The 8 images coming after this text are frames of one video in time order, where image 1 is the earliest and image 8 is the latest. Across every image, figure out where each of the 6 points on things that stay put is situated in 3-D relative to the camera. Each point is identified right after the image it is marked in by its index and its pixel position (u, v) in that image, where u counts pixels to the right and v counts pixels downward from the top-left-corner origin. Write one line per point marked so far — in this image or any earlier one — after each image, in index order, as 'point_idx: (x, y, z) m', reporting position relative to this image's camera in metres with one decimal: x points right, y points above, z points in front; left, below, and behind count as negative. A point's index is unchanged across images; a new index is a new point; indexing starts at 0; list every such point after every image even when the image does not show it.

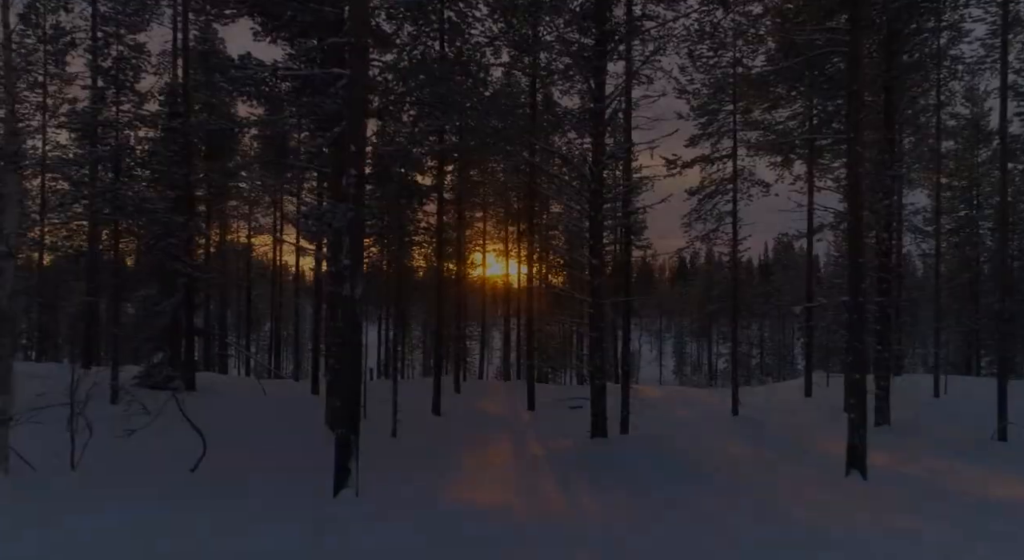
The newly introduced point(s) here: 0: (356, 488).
0: (-2.1, -2.7, +10.2) m
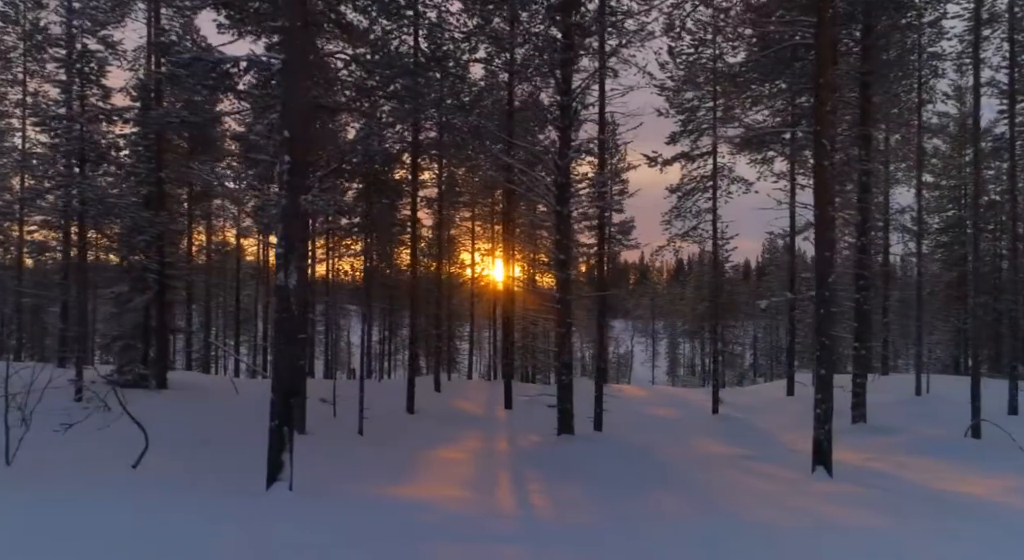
0: (-2.5, -2.6, +10.0) m
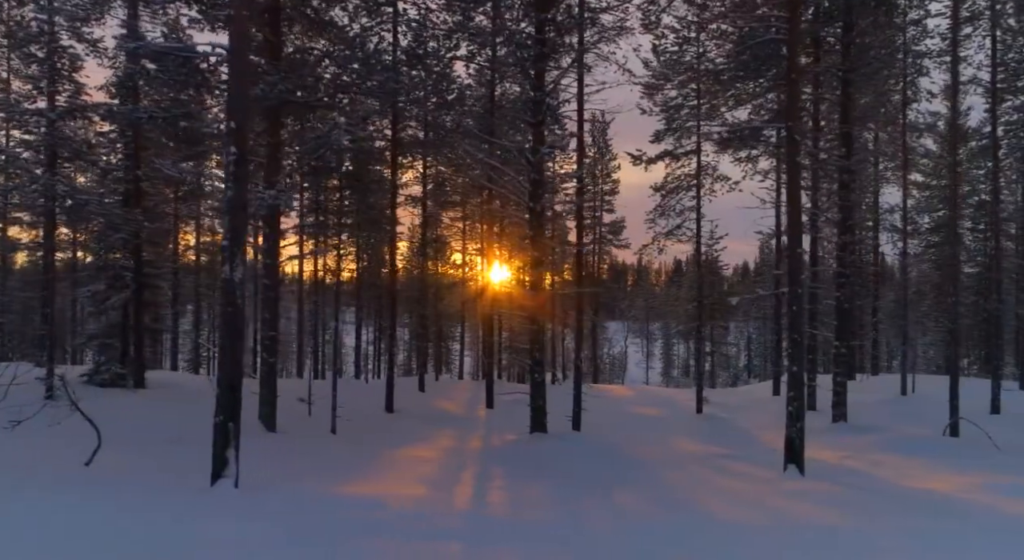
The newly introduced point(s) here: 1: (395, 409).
0: (-2.8, -2.6, +9.9) m
1: (-3.0, -3.1, +19.0) m
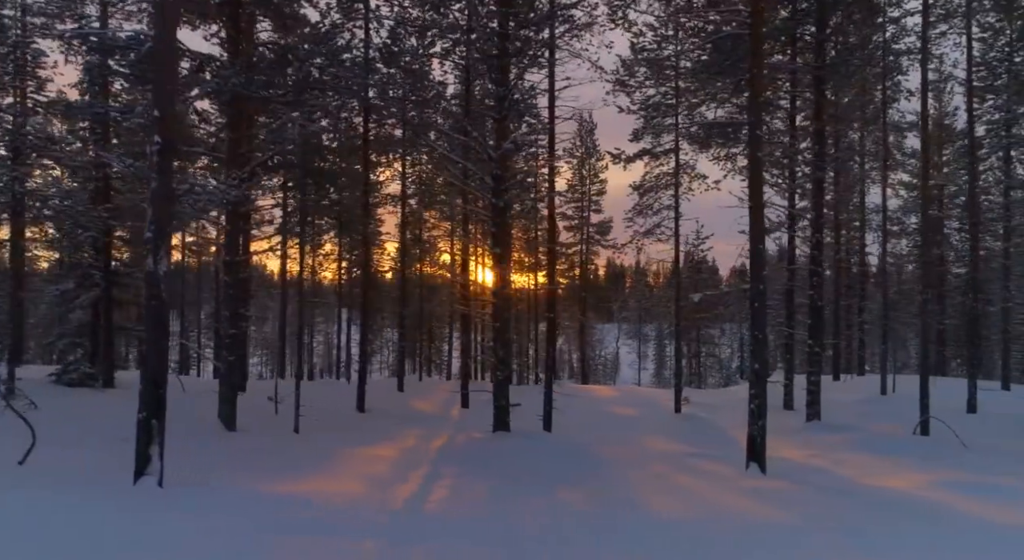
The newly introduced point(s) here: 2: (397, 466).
0: (-3.2, -2.6, +9.8) m
1: (-3.4, -3.1, +18.9) m
2: (-1.5, -2.5, +10.7) m
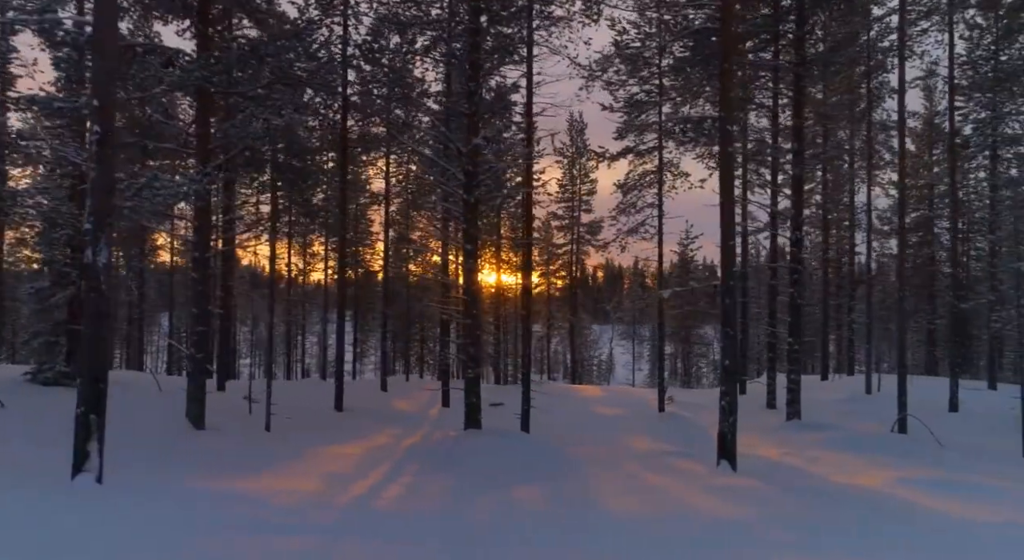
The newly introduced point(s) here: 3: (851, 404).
0: (-3.5, -2.5, +9.7) m
1: (-3.8, -3.1, +18.8) m
2: (-1.9, -2.5, +10.6) m
3: (+8.5, -3.1, +19.8) m
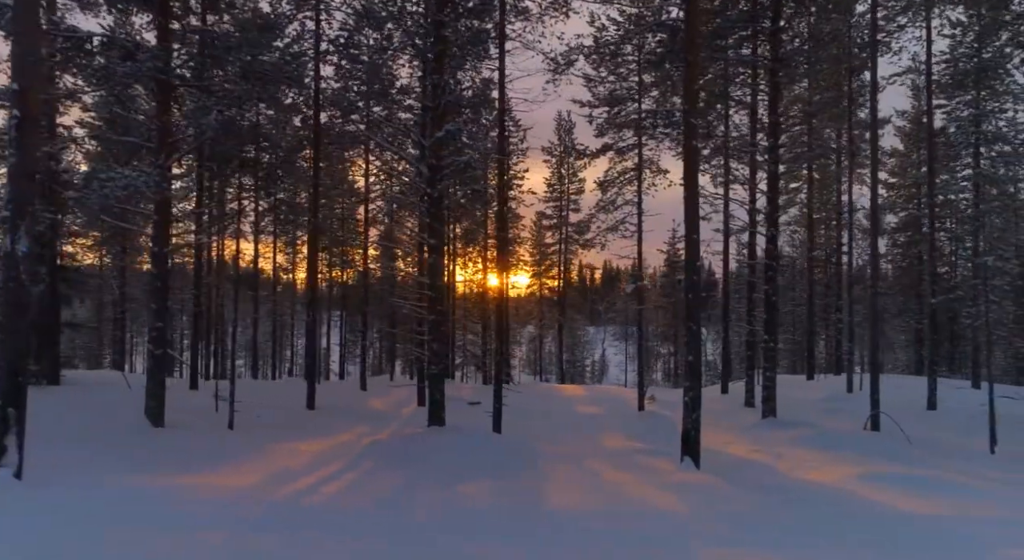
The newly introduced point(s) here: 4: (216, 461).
0: (-3.9, -2.5, +9.6) m
1: (-4.2, -3.0, +18.6) m
2: (-2.2, -2.4, +10.5) m
3: (+8.1, -3.1, +19.7) m
4: (-4.2, -2.5, +11.2) m
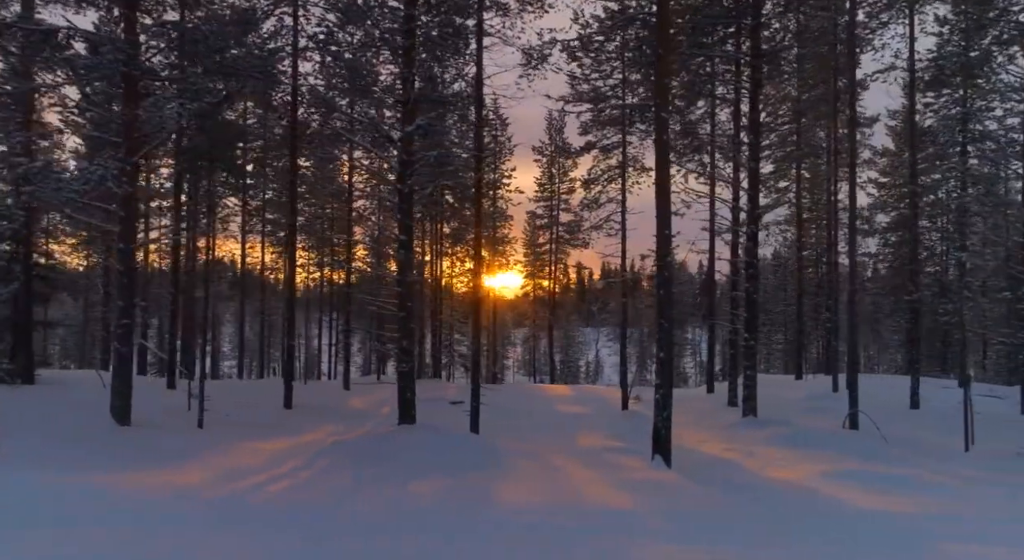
0: (-4.2, -2.4, +9.5) m
1: (-4.5, -3.0, +18.5) m
2: (-2.5, -2.4, +10.4) m
3: (+7.8, -3.1, +19.6) m
4: (-4.5, -2.5, +11.1) m
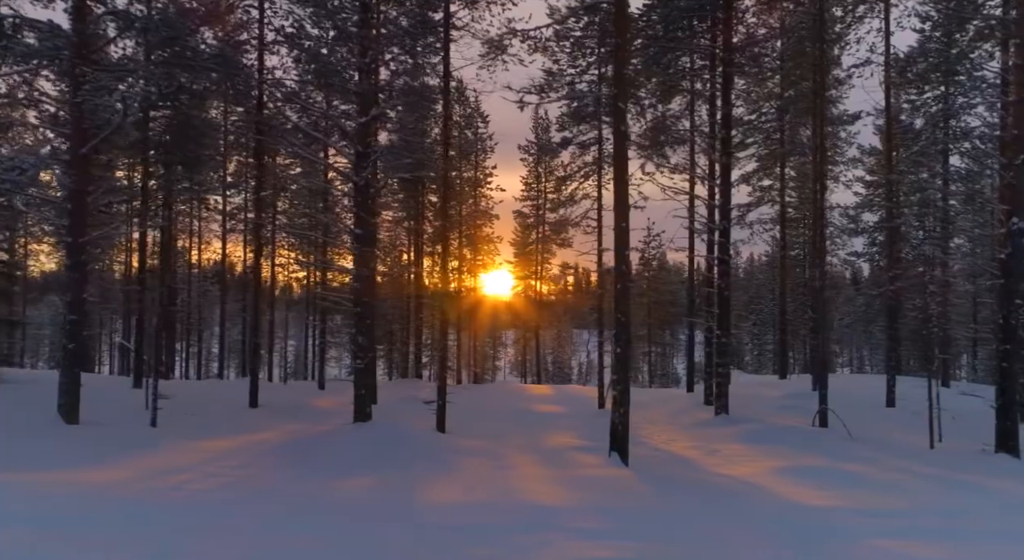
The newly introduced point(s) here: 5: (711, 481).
0: (-4.7, -2.4, +9.3) m
1: (-5.0, -3.0, +18.3) m
2: (-3.0, -2.3, +10.2) m
3: (+7.3, -3.0, +19.5) m
4: (-4.9, -2.5, +10.8) m
5: (+2.7, -2.5, +9.3) m
